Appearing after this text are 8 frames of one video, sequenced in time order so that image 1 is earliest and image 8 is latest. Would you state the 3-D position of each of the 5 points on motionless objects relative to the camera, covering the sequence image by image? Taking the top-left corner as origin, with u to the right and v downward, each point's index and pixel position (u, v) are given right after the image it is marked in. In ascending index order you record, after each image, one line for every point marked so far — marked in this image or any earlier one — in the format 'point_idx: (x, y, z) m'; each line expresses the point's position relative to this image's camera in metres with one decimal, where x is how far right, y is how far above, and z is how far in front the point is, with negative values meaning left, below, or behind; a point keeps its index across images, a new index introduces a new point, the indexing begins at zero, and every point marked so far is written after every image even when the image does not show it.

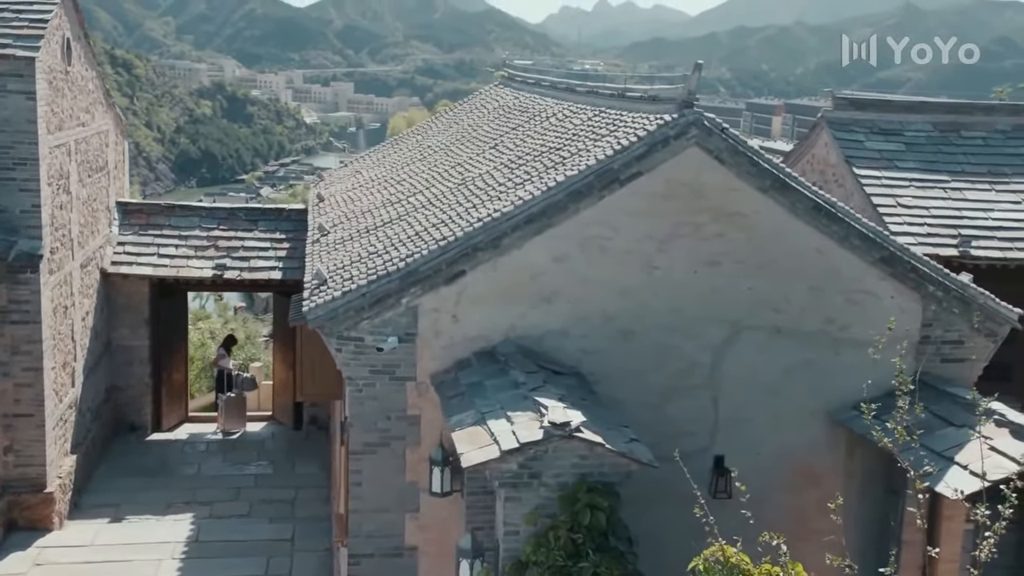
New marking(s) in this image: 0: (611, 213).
0: (+0.8, +0.6, +8.3) m
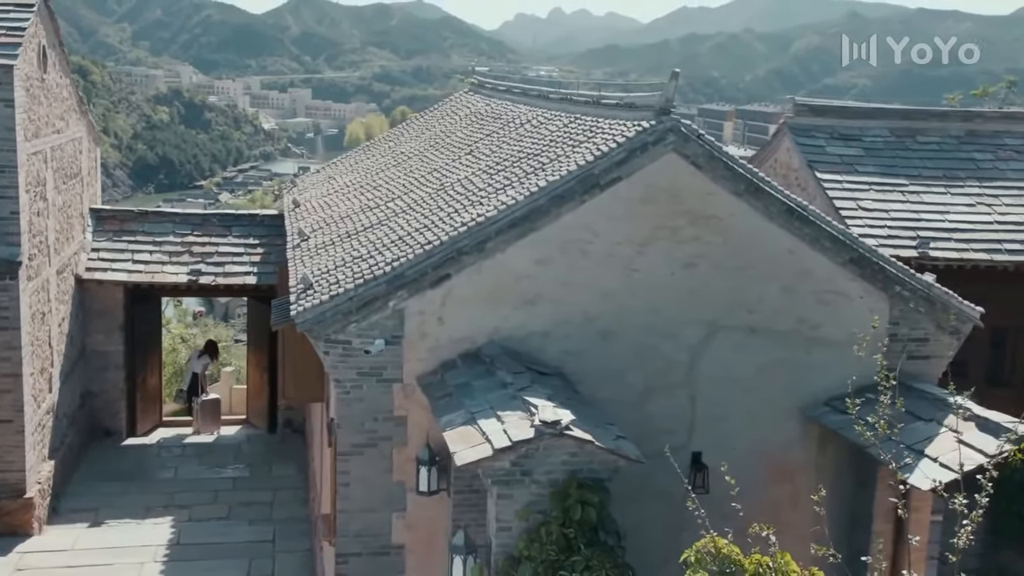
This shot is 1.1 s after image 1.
0: (+0.7, +0.6, +8.6) m
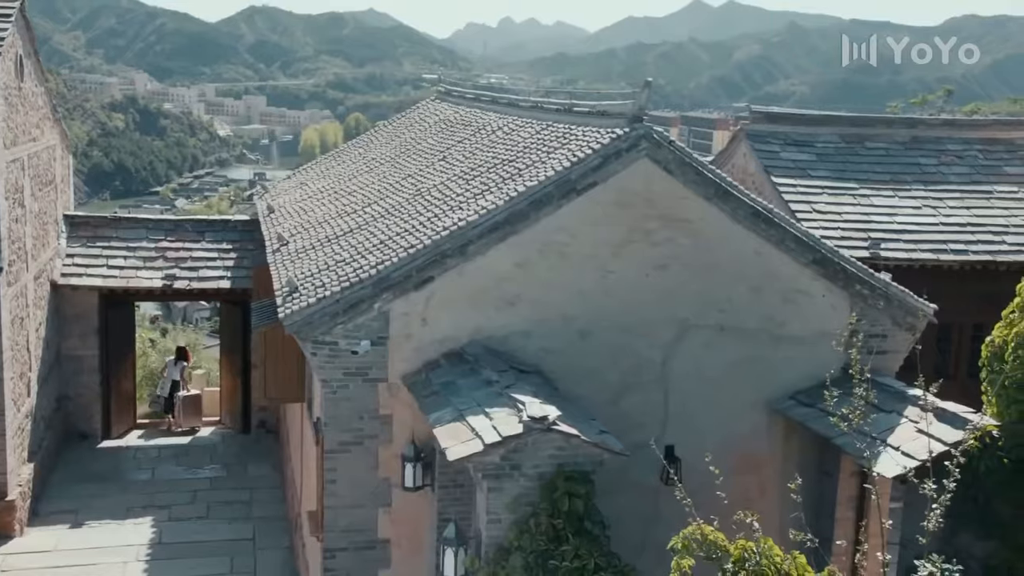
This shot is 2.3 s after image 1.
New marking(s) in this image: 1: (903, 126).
0: (+0.5, +0.6, +8.9) m
1: (+5.6, +2.3, +14.3) m
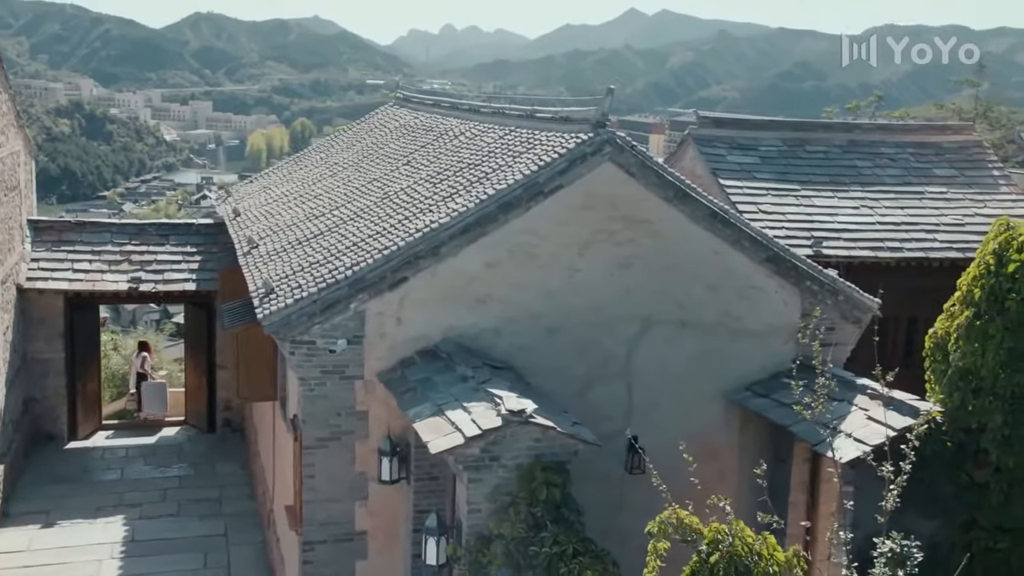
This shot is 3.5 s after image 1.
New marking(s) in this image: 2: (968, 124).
0: (+0.2, +0.6, +9.3) m
1: (+5.0, +2.4, +15.0) m
2: (+7.2, +2.6, +15.6) m
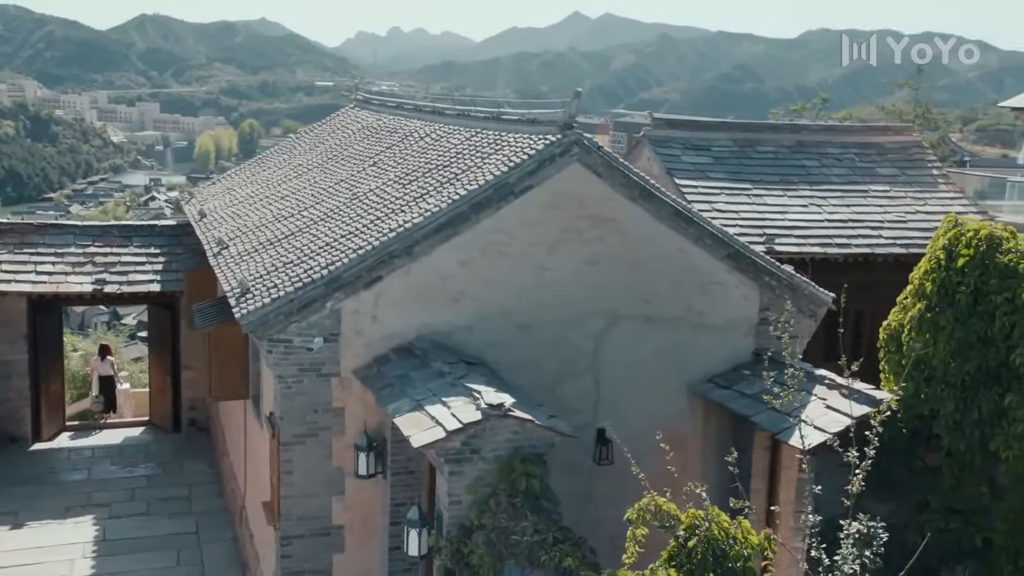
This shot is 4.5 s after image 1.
0: (0.0, +0.6, +9.5) m
1: (+4.3, +2.4, +15.5) m
2: (+6.4, +2.7, +16.3) m
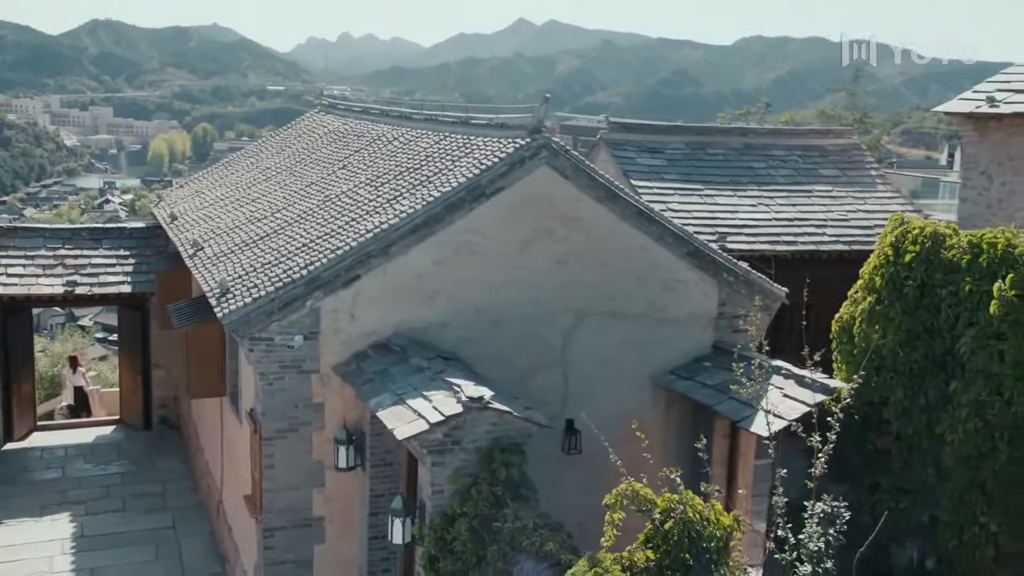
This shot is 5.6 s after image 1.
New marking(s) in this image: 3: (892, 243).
0: (-0.3, +0.6, +9.9) m
1: (+3.6, +2.5, +16.1) m
2: (+5.7, +2.7, +17.1) m
3: (+3.7, +0.4, +9.6) m
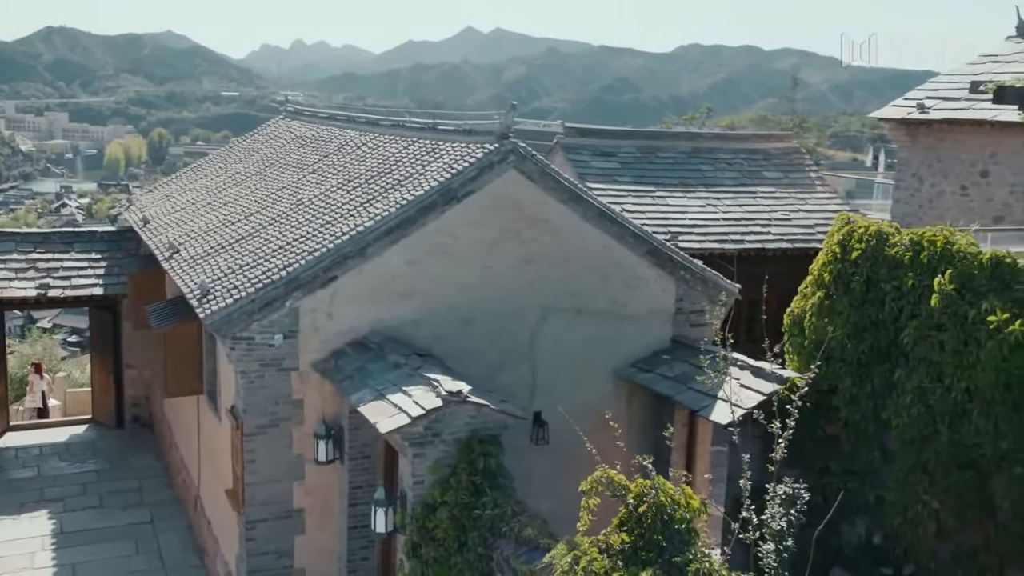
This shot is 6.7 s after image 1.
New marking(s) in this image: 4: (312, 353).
0: (-0.6, +0.7, +10.3) m
1: (+2.9, +2.5, +16.8) m
2: (+5.0, +2.8, +17.8) m
3: (+3.4, +0.5, +10.2) m
4: (-2.0, -0.6, +9.8) m
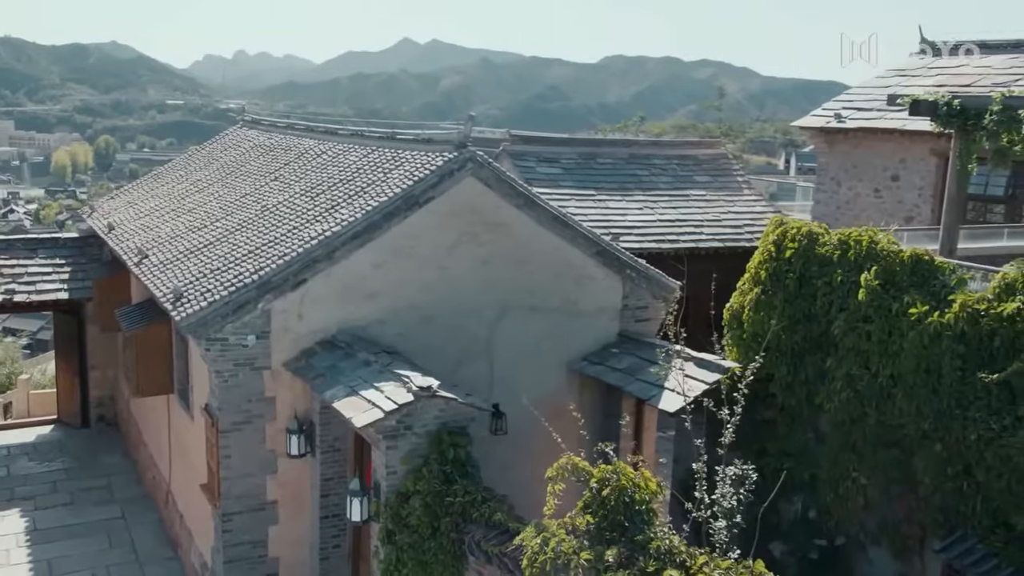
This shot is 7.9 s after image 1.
0: (-1.1, +0.6, +10.9) m
1: (+2.0, +2.5, +17.6) m
2: (+4.0, +2.8, +18.8) m
3: (+2.9, +0.5, +11.1) m
4: (-2.4, -0.7, +10.2) m
